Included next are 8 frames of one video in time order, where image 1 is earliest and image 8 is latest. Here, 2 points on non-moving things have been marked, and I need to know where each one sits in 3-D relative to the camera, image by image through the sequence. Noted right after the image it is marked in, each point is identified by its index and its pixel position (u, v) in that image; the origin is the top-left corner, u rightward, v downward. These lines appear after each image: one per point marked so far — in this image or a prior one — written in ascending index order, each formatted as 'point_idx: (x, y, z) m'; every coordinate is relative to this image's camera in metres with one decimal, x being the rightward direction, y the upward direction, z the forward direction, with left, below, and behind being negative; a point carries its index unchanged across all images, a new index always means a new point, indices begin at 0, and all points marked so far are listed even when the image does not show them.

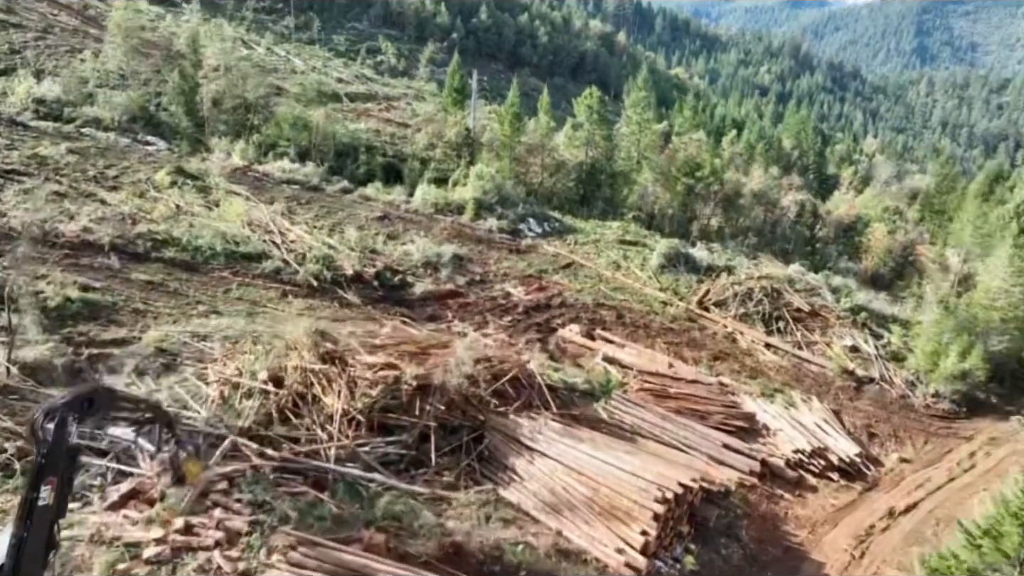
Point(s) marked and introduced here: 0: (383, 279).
0: (-3.6, +0.2, +19.9) m
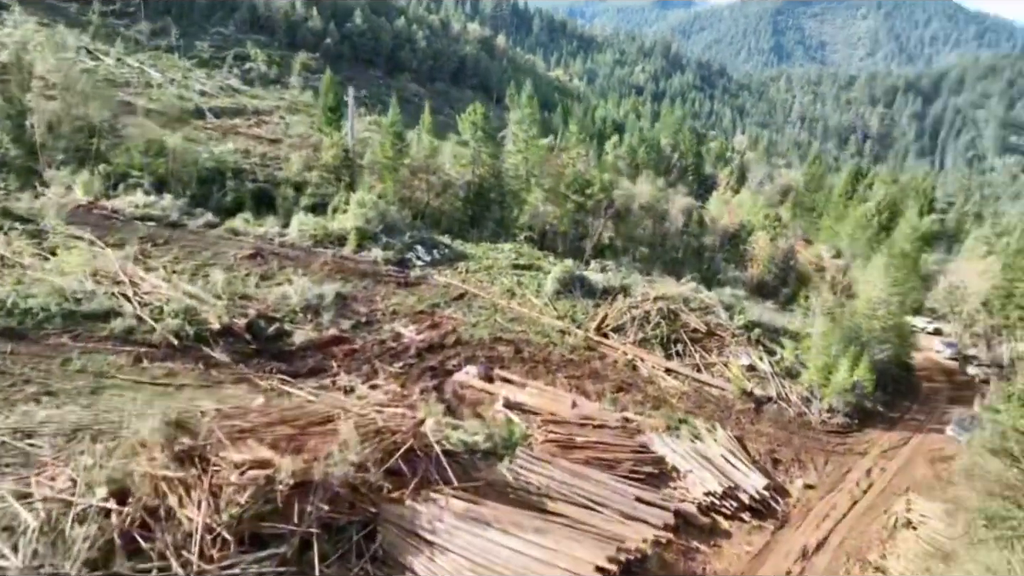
0: (-6.4, -1.1, +17.9) m
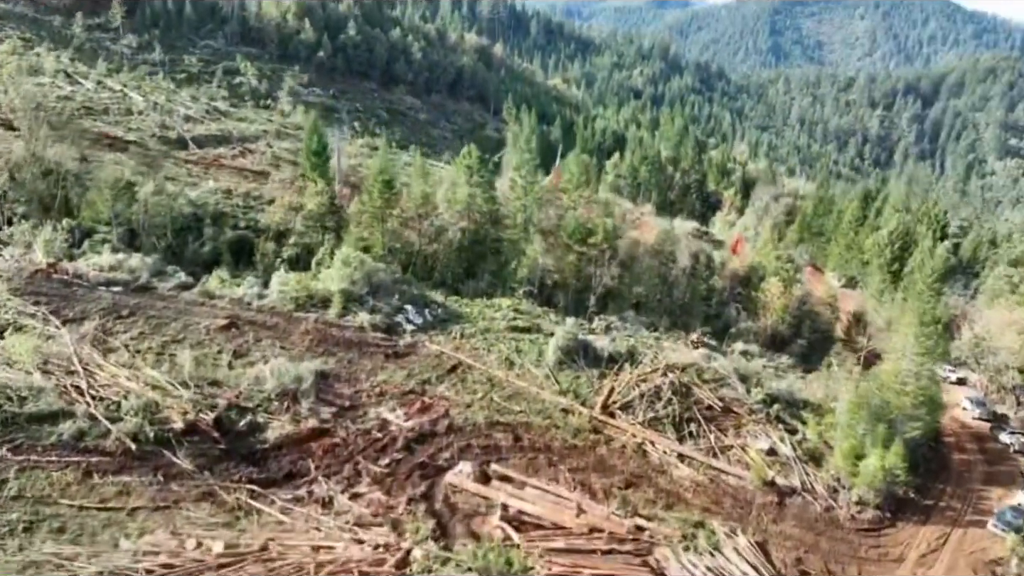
0: (-6.5, -3.1, +16.1) m
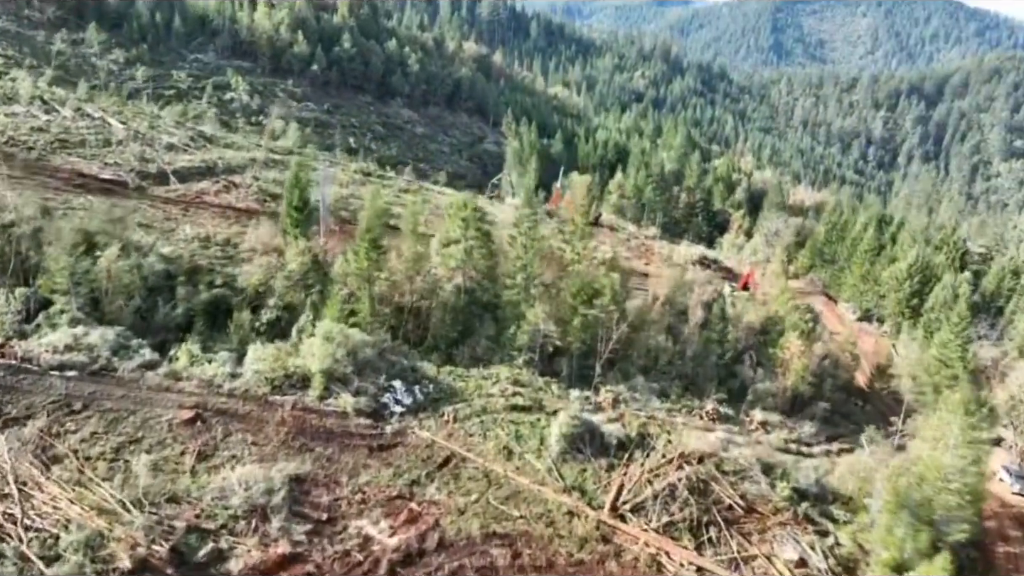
0: (-6.5, -5.3, +14.0) m
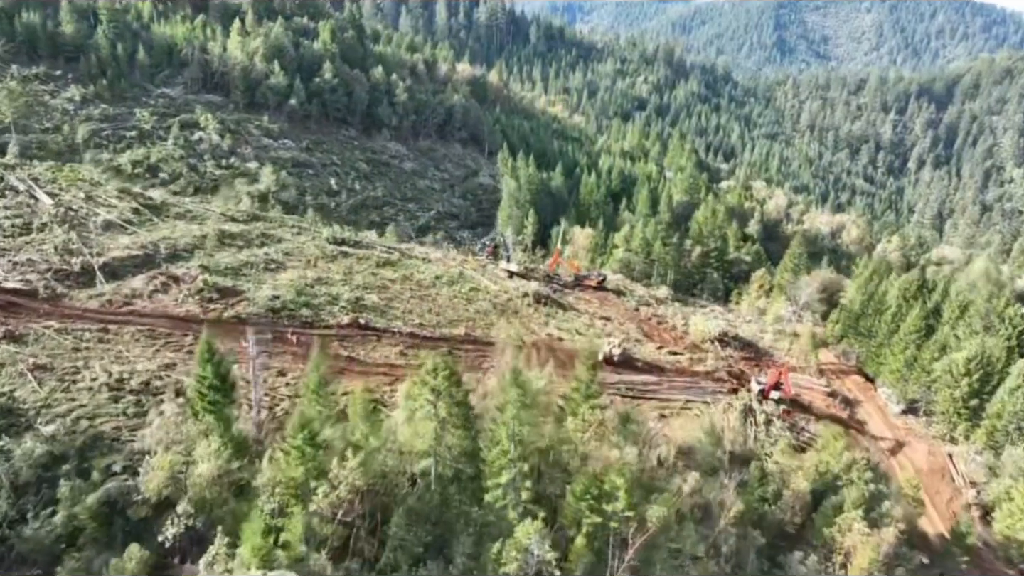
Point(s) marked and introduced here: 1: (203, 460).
0: (-6.9, -10.4, +8.4) m
1: (-7.7, -4.1, +18.1) m
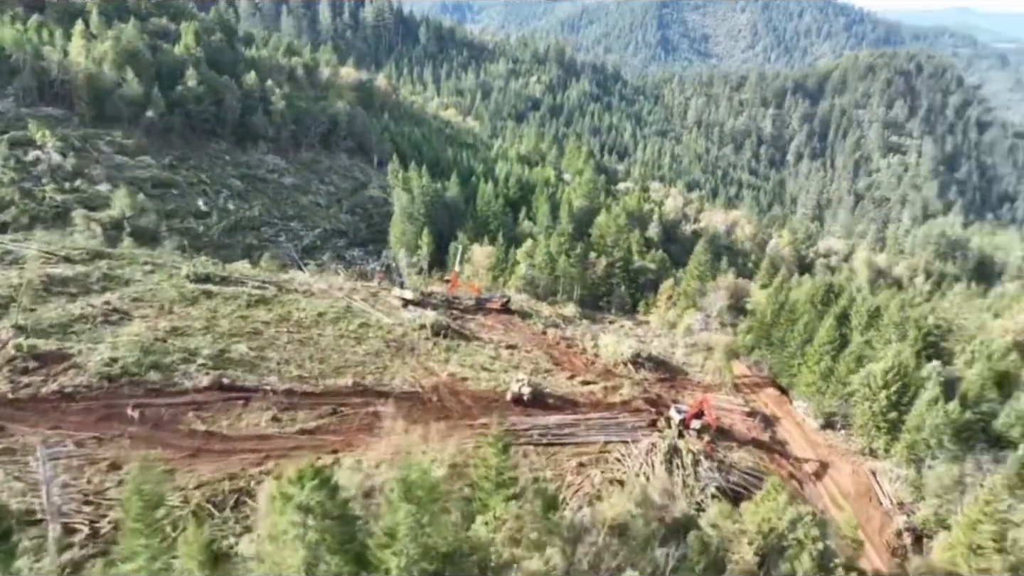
0: (-7.3, -12.4, +3.6) m
1: (-9.8, -6.1, +13.0) m
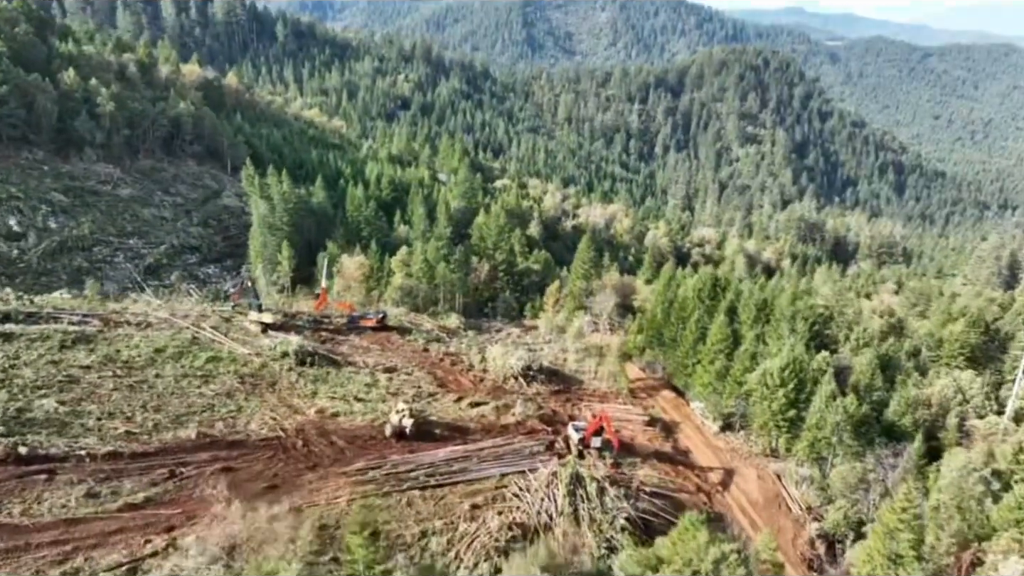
0: (-6.9, -13.4, -1.1) m
1: (-11.2, -7.4, +7.8) m
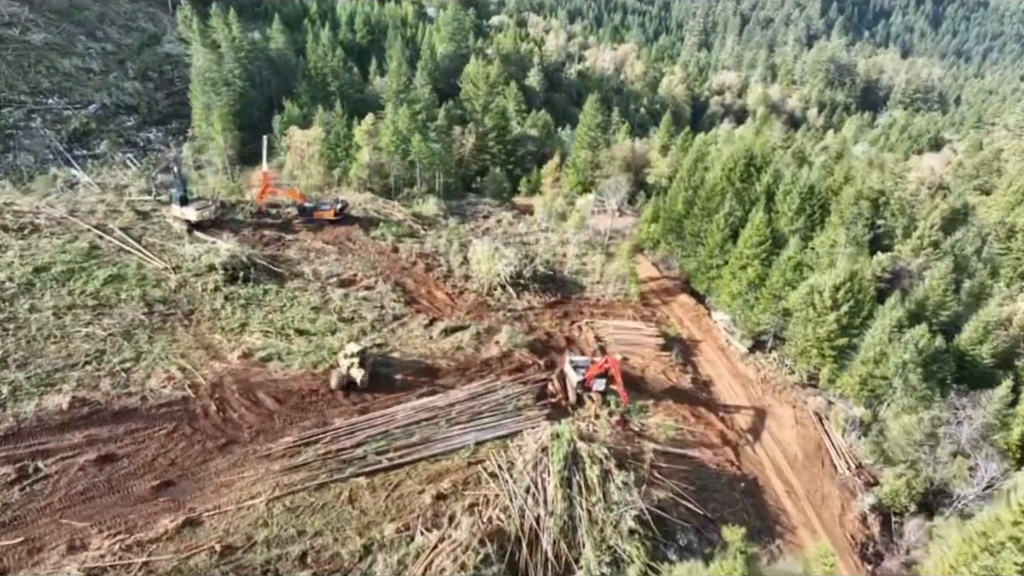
0: (-7.6, -16.9, -4.7) m
1: (-11.9, -9.0, +2.6) m
